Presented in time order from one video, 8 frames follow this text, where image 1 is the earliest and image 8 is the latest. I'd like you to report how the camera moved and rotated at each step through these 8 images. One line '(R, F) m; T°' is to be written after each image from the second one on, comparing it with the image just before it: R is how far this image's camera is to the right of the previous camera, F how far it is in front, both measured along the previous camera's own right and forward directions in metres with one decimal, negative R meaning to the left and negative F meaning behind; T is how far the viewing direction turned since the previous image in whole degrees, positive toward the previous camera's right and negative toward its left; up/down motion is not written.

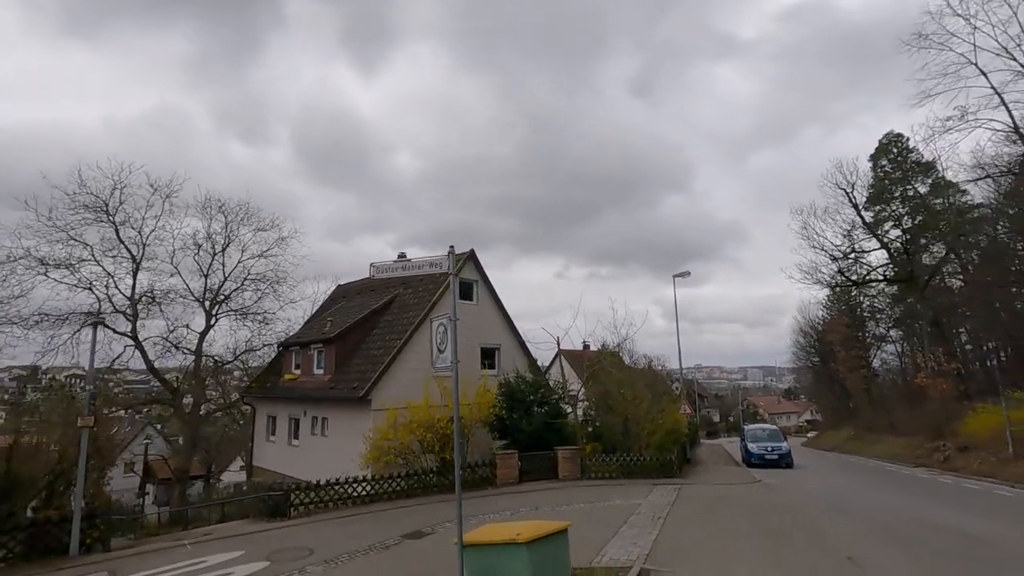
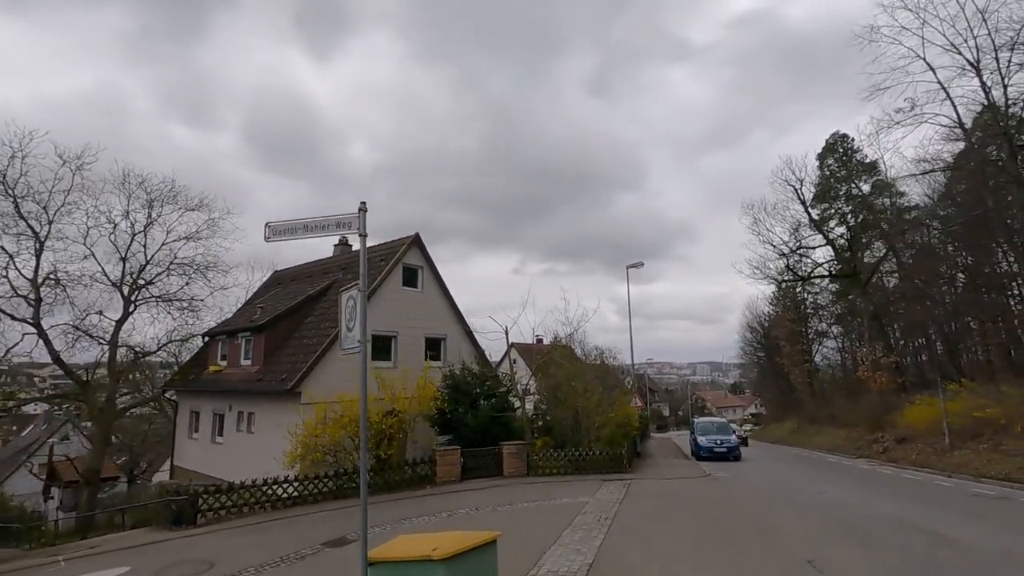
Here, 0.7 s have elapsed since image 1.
(+0.4, +1.2) m; +5°
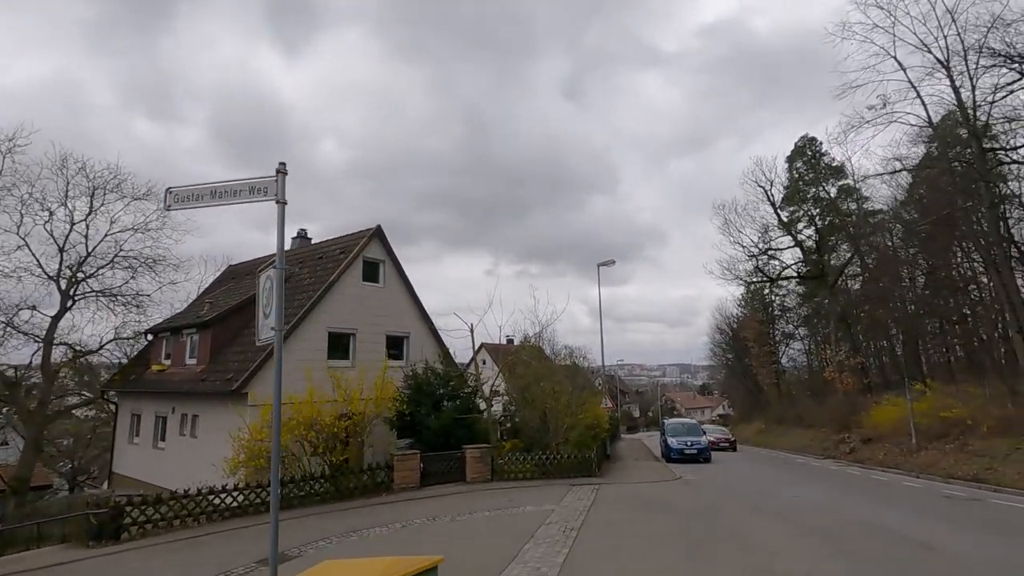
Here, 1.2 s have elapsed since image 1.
(+0.2, +0.9) m; +3°
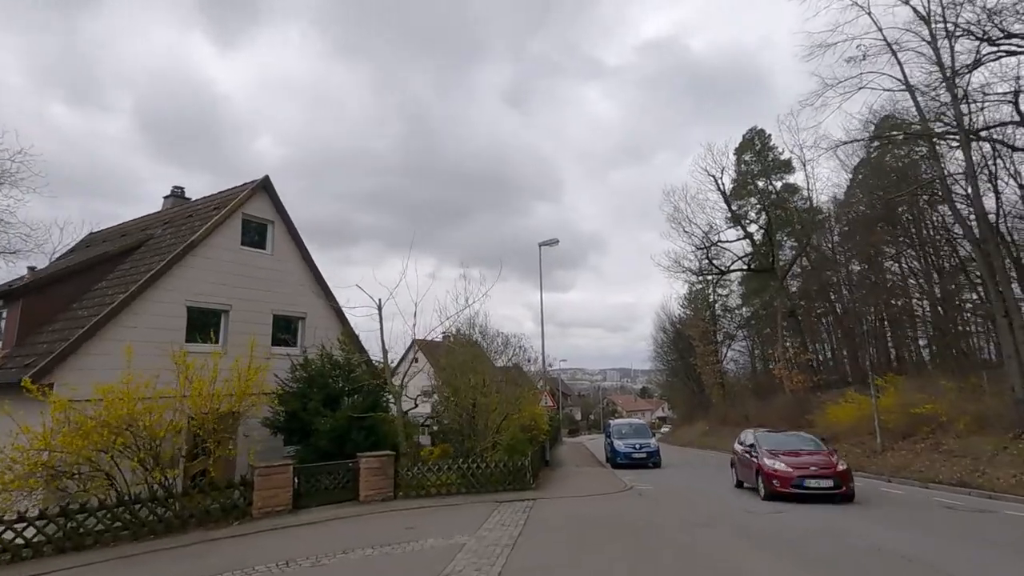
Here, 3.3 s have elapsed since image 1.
(+0.7, +3.7) m; +6°
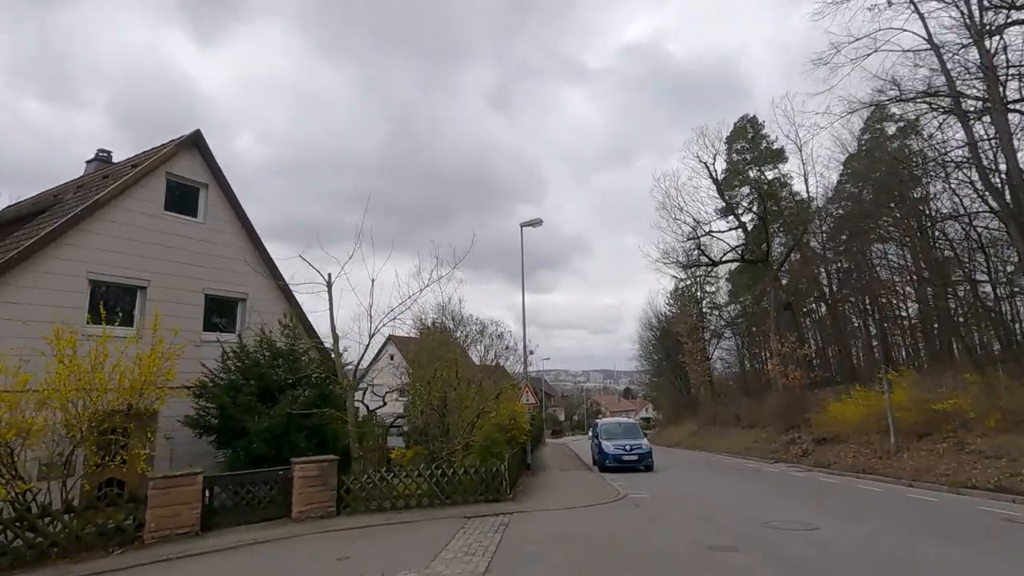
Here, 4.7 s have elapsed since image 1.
(+0.2, +2.4) m; +2°
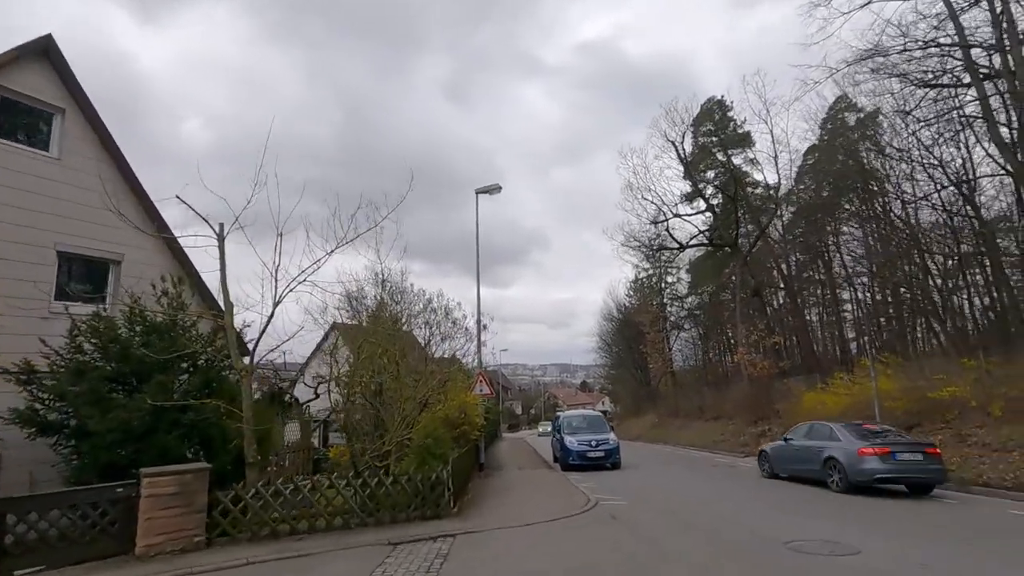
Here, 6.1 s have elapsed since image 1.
(+0.2, +2.7) m; +4°
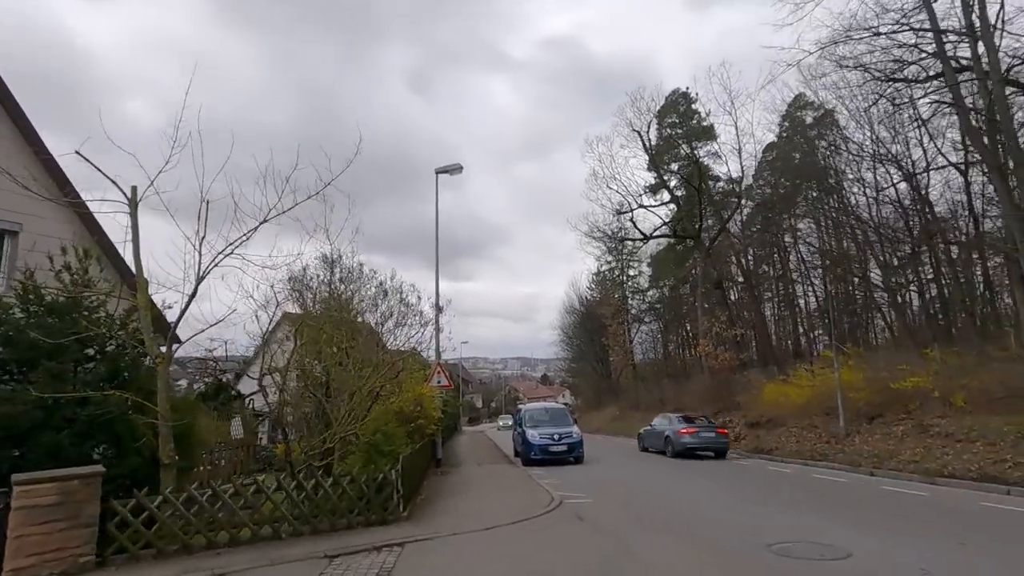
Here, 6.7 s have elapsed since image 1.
(0.0, +1.0) m; +4°
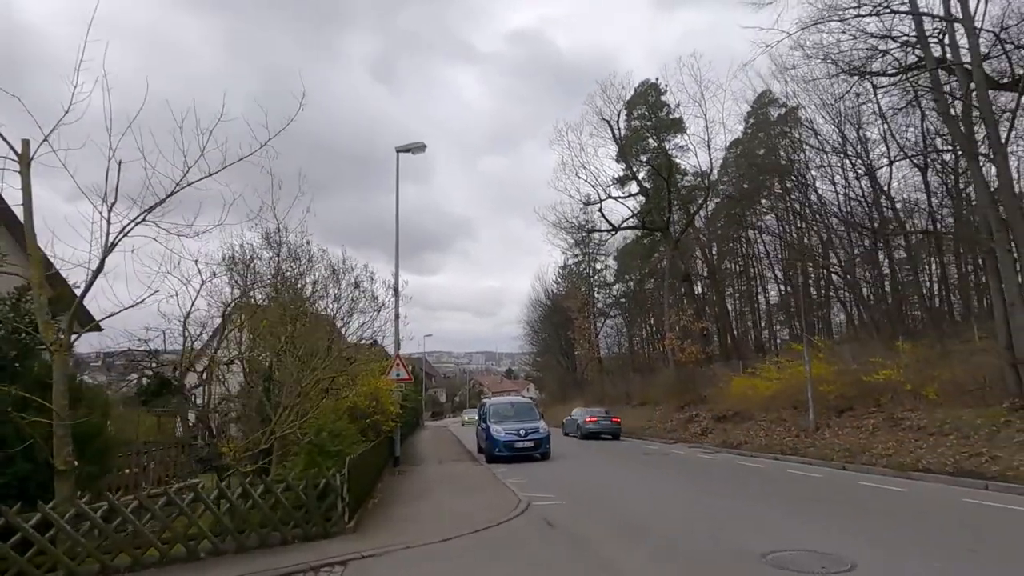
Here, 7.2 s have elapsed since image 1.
(0.0, +1.0) m; +4°
